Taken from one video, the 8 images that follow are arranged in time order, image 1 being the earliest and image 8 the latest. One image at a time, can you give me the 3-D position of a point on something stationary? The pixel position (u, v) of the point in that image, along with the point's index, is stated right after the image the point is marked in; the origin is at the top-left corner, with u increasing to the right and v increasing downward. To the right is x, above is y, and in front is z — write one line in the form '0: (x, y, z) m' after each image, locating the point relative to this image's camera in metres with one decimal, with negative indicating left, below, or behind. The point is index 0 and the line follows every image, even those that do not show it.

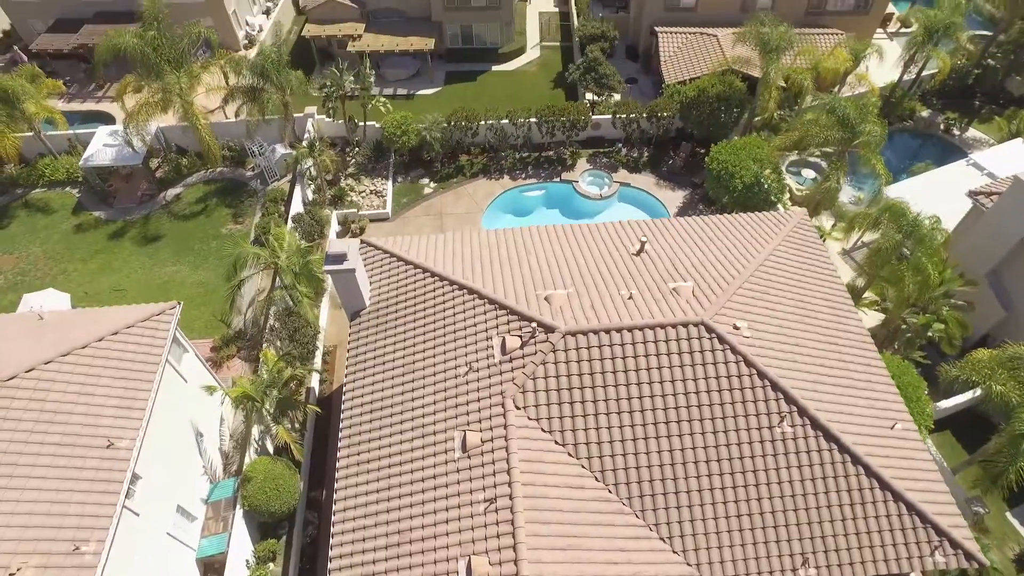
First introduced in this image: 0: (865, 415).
0: (+9.3, -3.2, +15.7) m
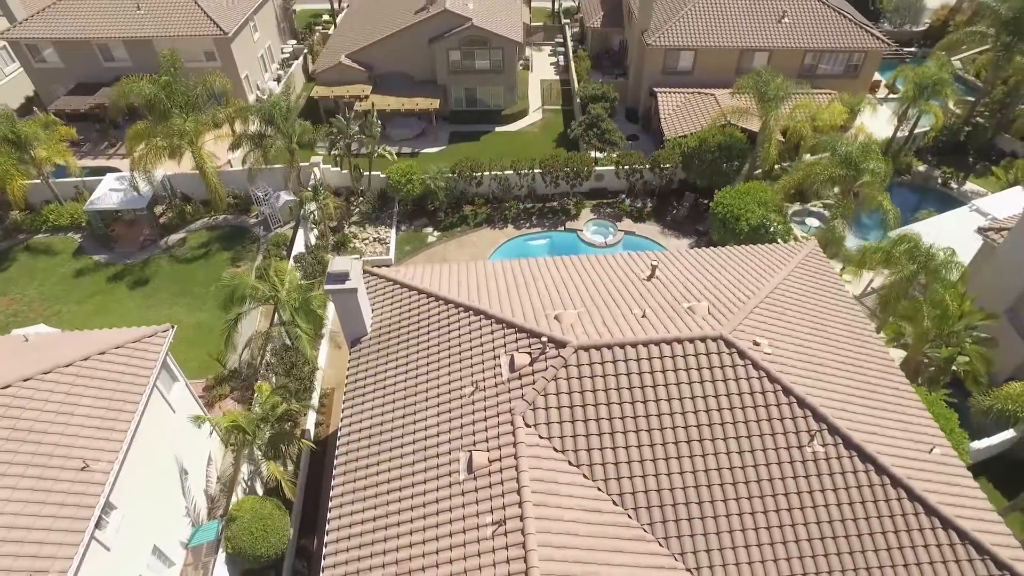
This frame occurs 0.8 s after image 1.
0: (+9.6, -3.5, +14.6) m
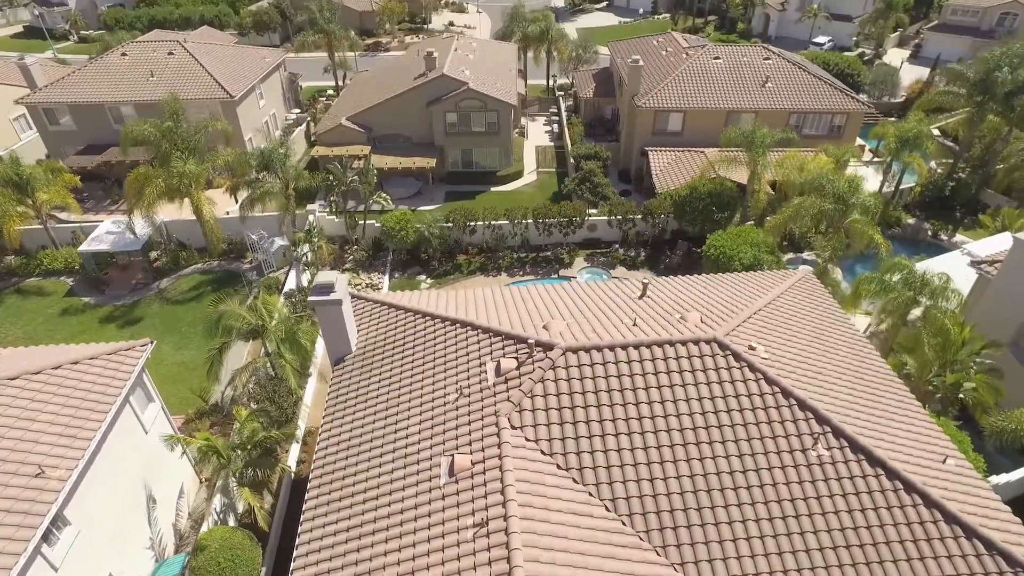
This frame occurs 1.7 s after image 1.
0: (+9.2, -3.6, +13.8) m
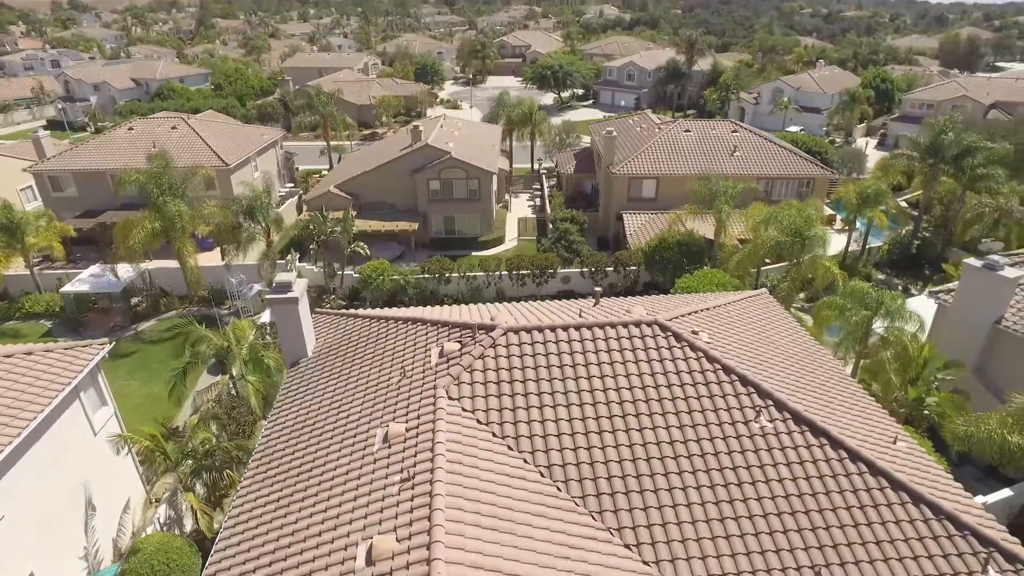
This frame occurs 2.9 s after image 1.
0: (+7.9, -3.1, +13.8) m
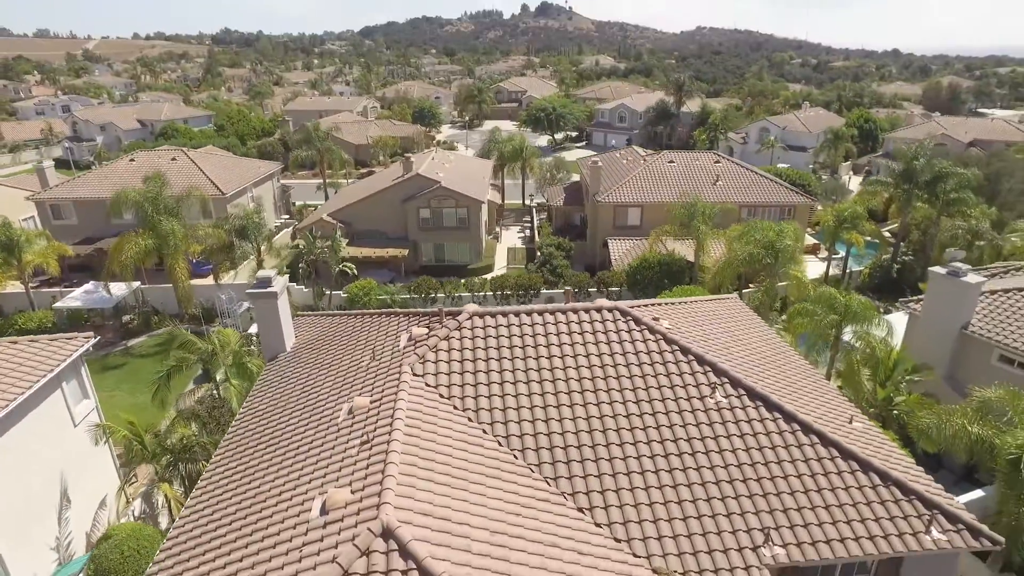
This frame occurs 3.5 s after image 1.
0: (+7.1, -2.7, +14.3) m
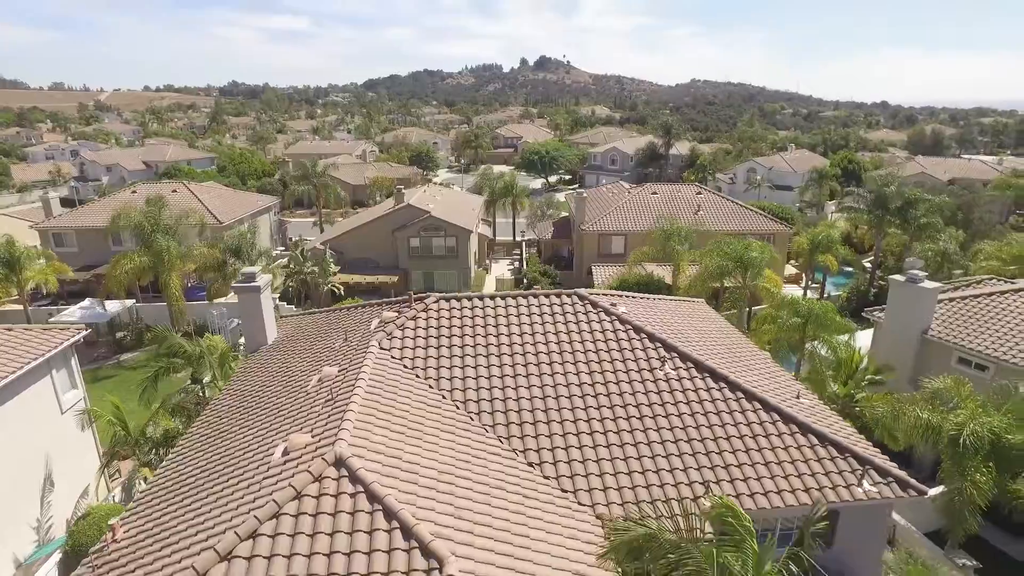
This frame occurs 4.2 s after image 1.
0: (+6.2, -2.3, +15.1) m
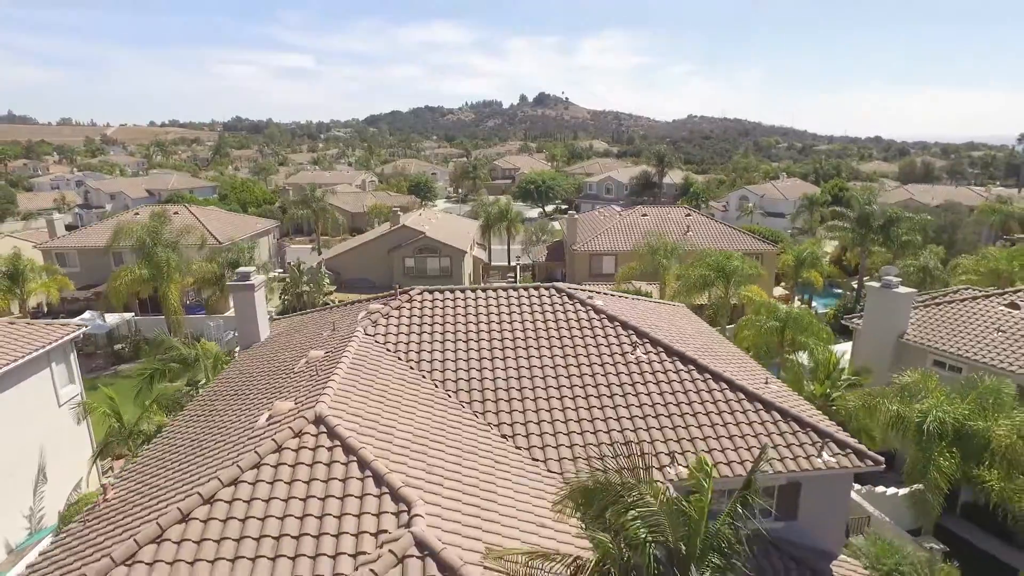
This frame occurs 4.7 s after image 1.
0: (+5.6, -2.1, +15.7) m
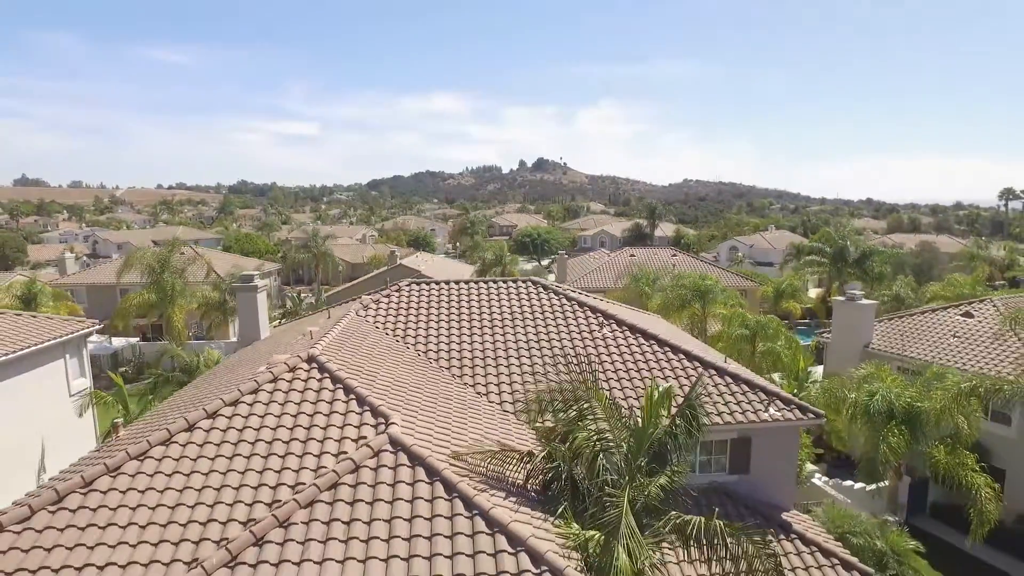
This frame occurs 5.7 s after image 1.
0: (+5.0, -1.7, +17.1) m
